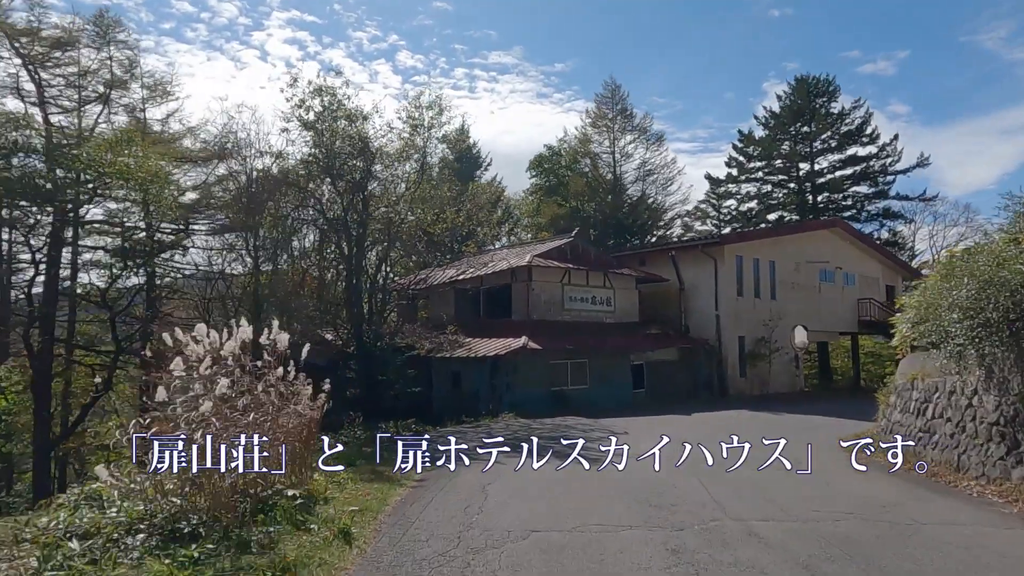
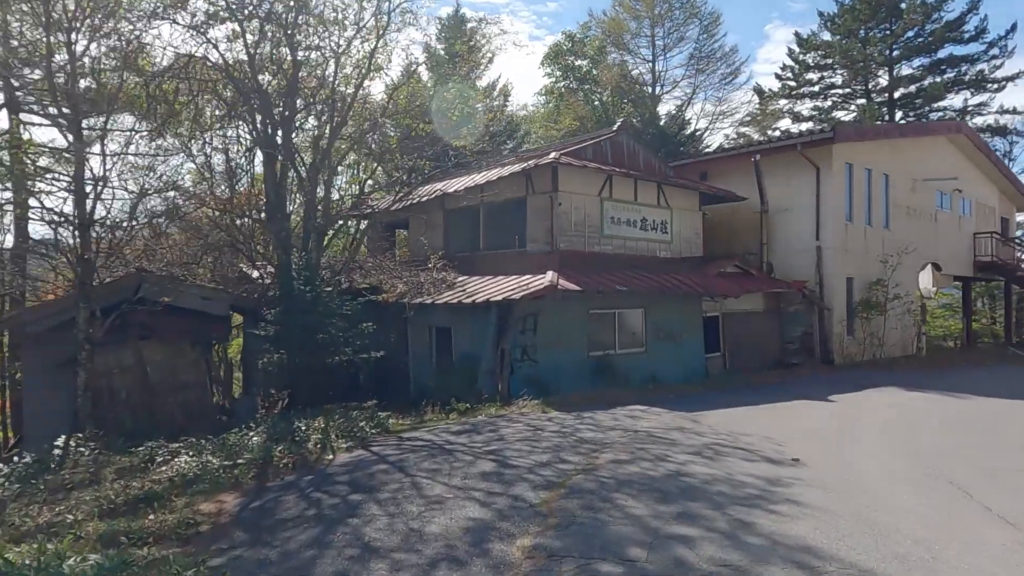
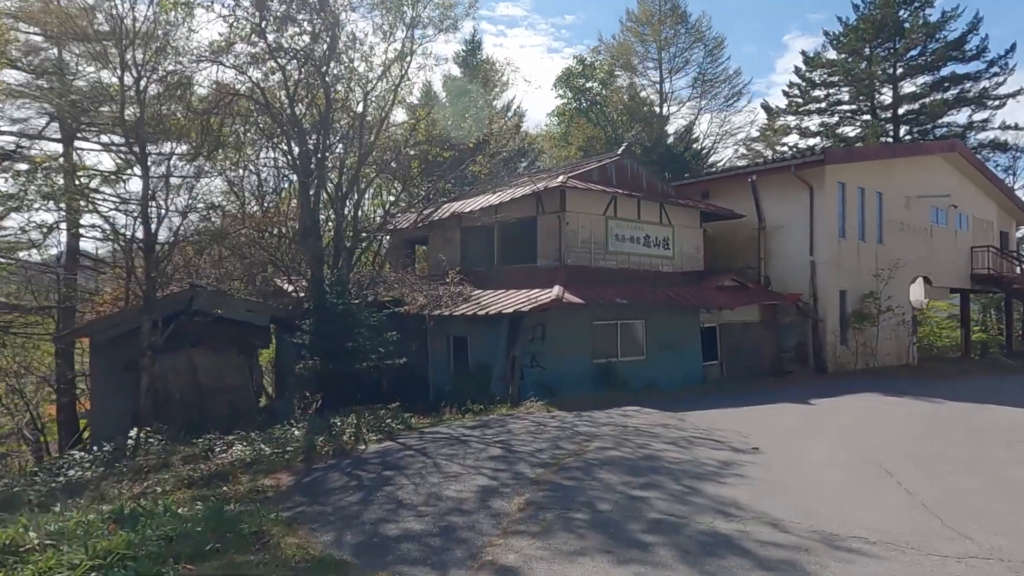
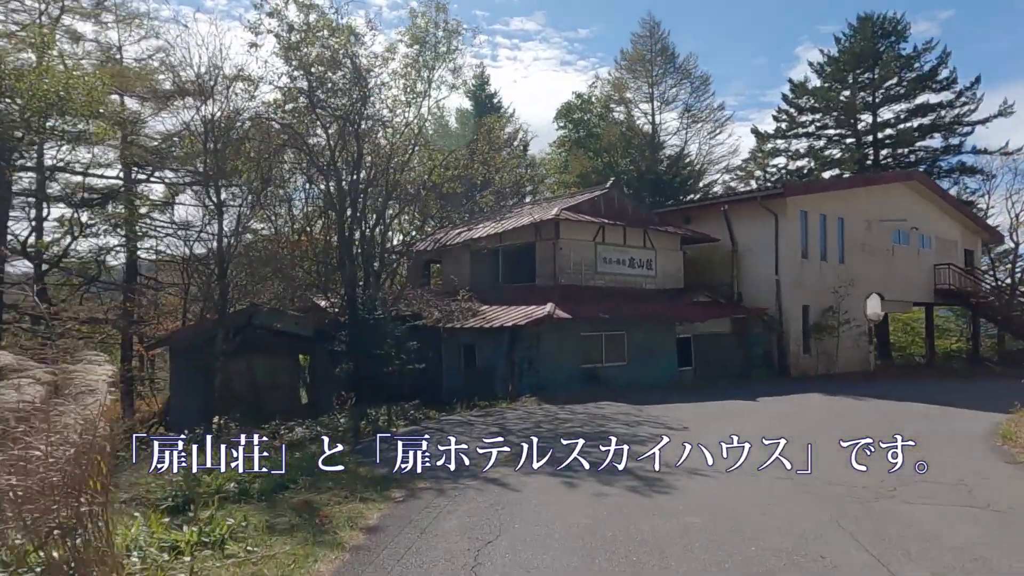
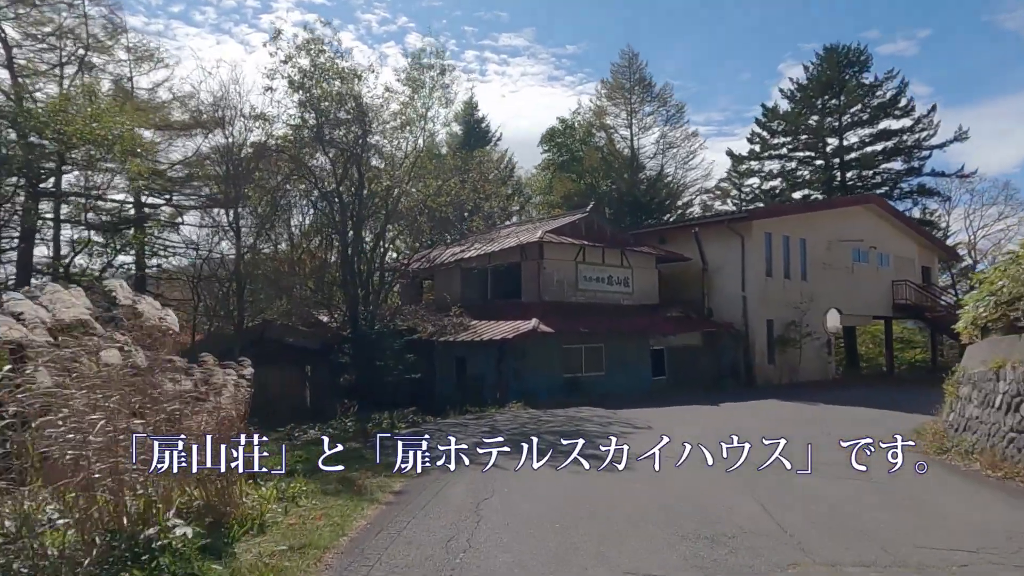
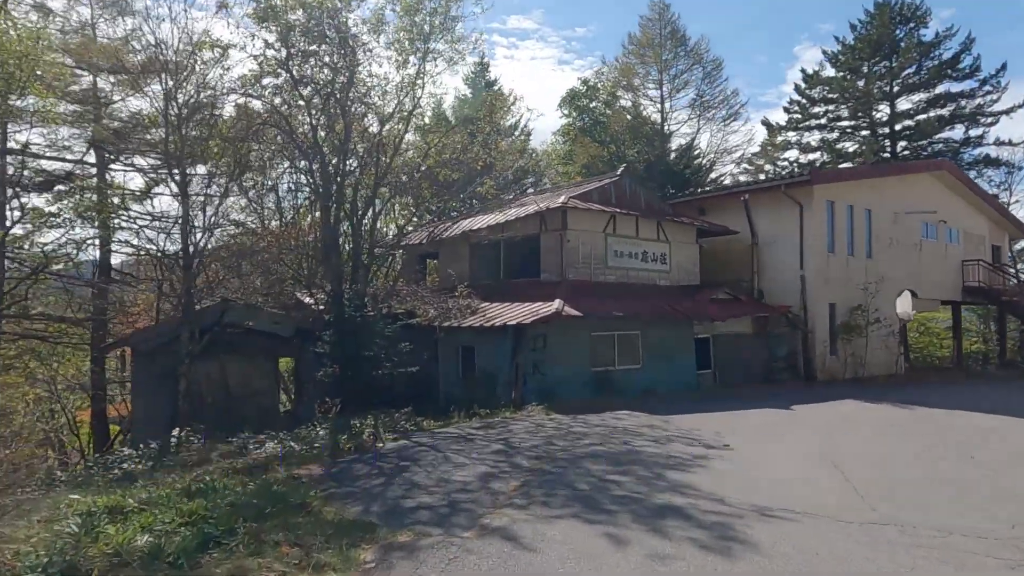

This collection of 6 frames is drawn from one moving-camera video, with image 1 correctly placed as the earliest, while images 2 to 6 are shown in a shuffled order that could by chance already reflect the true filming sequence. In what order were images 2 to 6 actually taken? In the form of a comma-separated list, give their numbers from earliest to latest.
5, 4, 6, 3, 2
